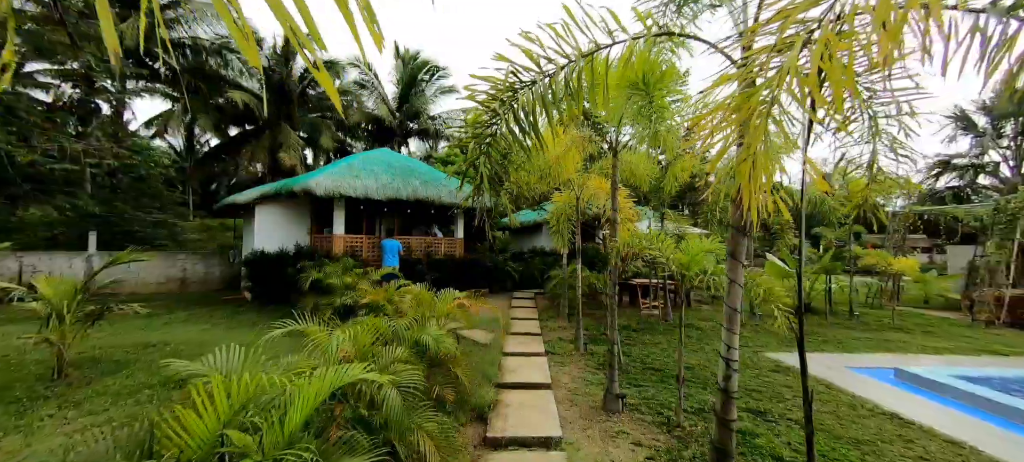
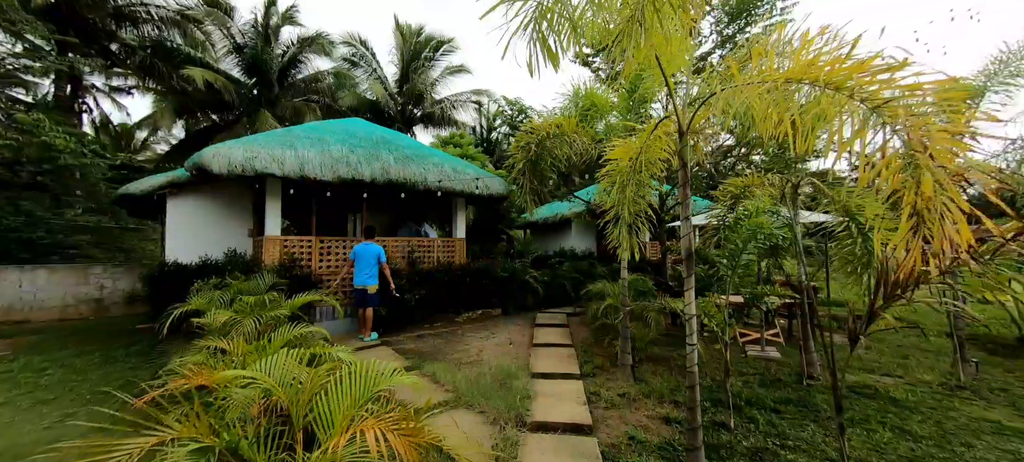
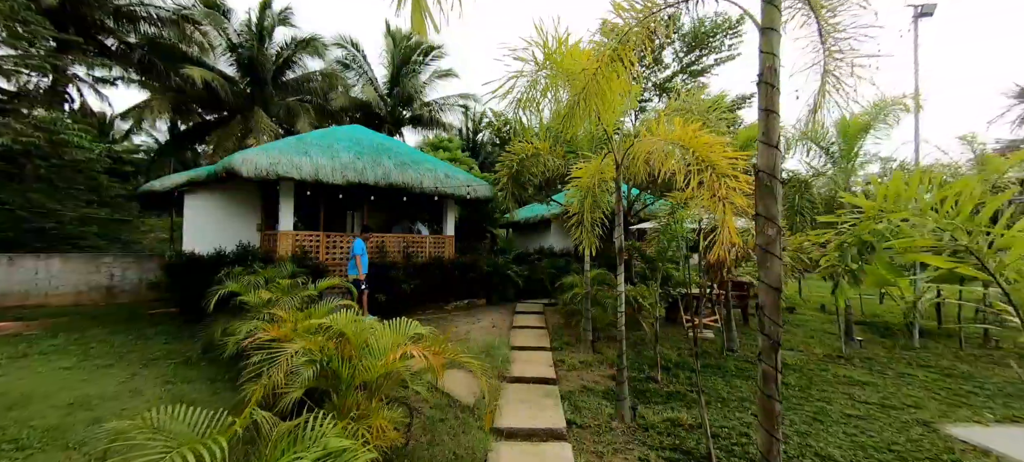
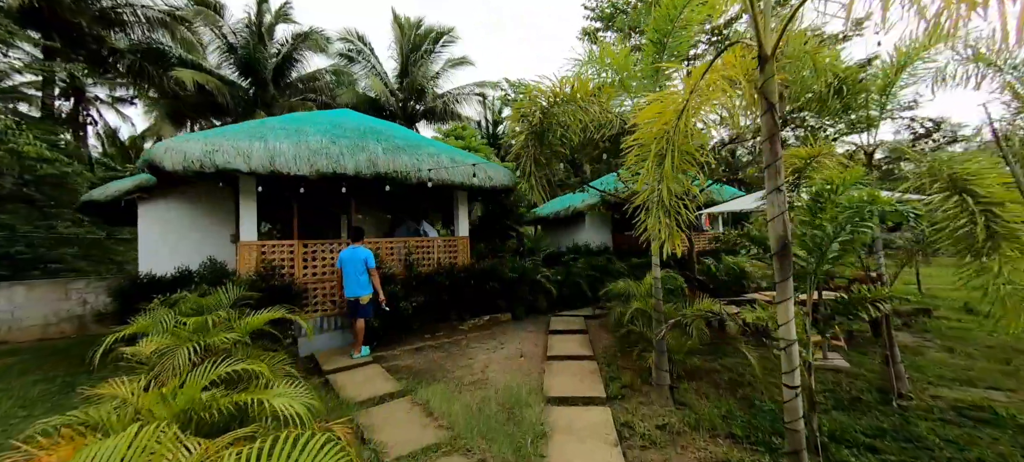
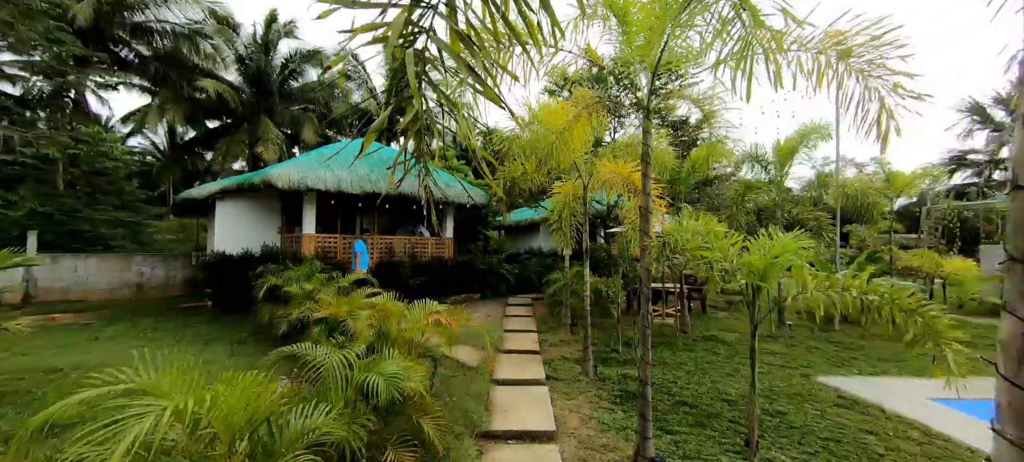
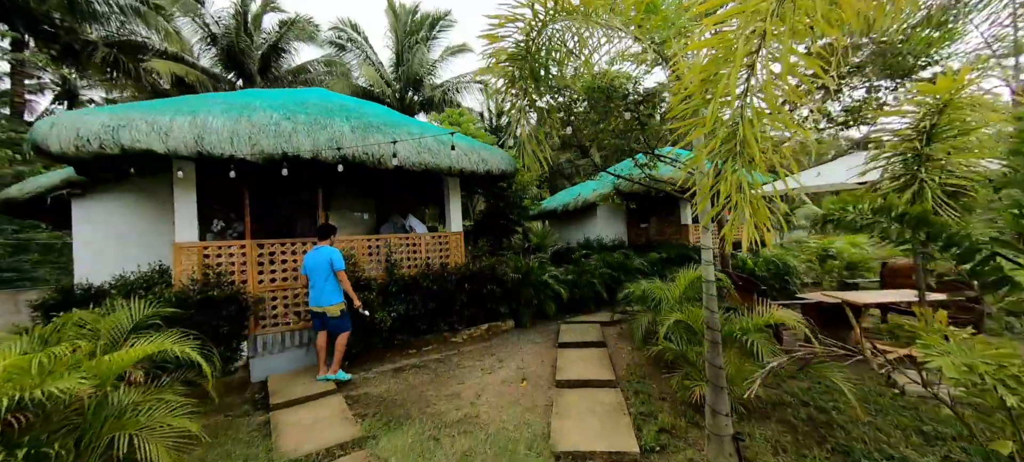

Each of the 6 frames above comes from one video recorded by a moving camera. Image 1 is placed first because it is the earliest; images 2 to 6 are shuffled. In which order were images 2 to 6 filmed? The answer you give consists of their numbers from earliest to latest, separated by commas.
5, 3, 2, 4, 6
